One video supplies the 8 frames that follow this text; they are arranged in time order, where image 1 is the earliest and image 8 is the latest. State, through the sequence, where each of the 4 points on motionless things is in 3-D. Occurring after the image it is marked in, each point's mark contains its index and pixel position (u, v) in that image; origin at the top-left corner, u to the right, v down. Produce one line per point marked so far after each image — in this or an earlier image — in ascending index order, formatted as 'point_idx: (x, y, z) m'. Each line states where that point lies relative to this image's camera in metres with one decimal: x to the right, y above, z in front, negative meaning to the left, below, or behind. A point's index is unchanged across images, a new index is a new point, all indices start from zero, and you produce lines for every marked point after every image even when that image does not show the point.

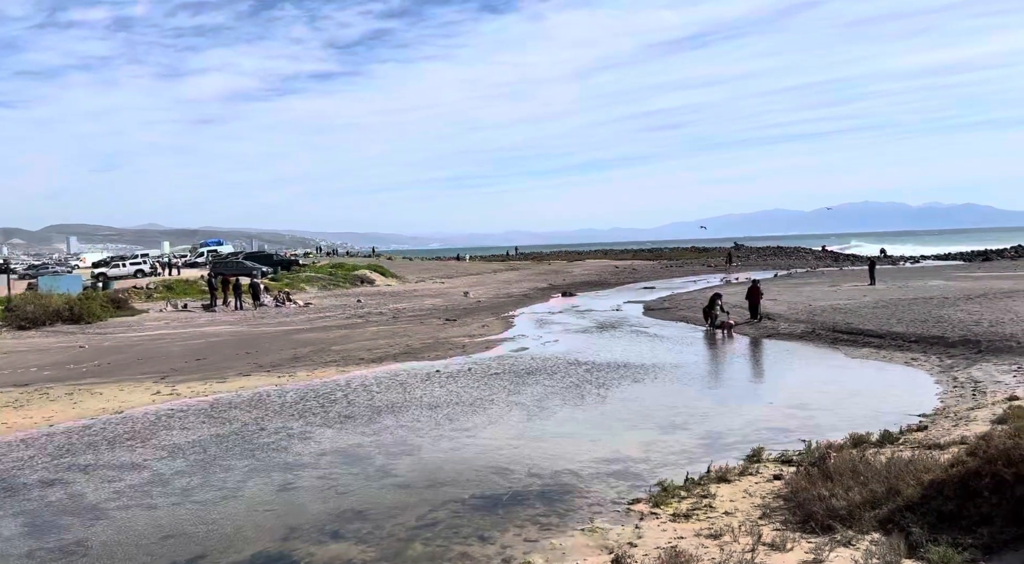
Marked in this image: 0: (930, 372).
0: (+8.0, -1.7, +16.7) m
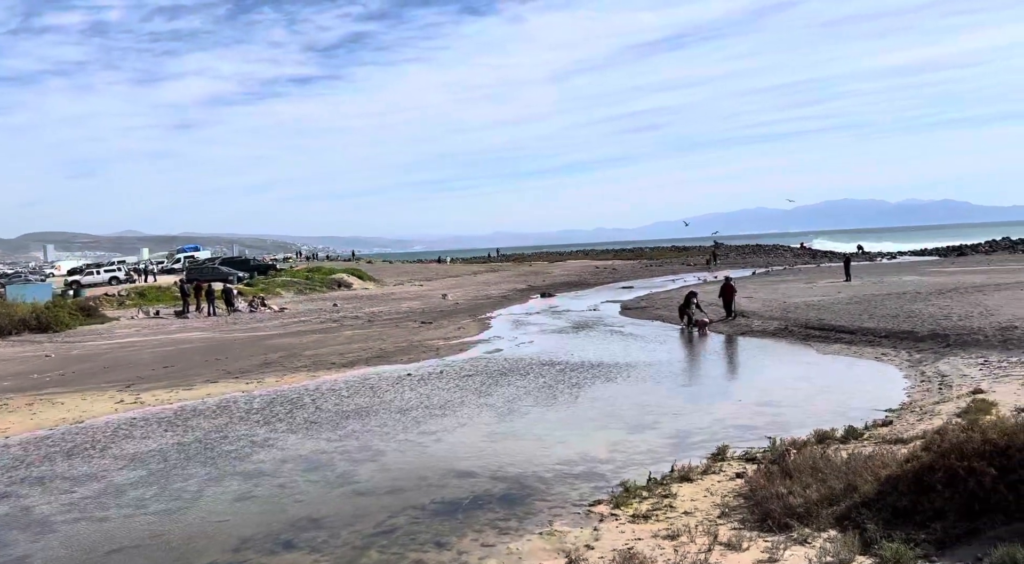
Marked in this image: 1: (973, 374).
0: (+7.5, -1.6, +16.8) m
1: (+7.6, -1.5, +14.3) m
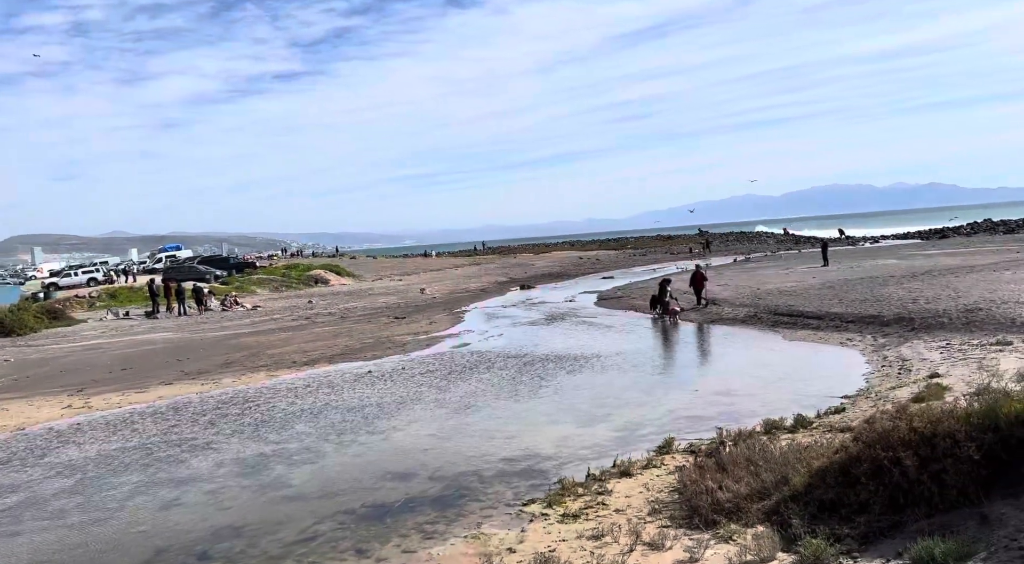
0: (+6.7, -1.3, +16.6) m
1: (+6.9, -1.2, +14.1) m
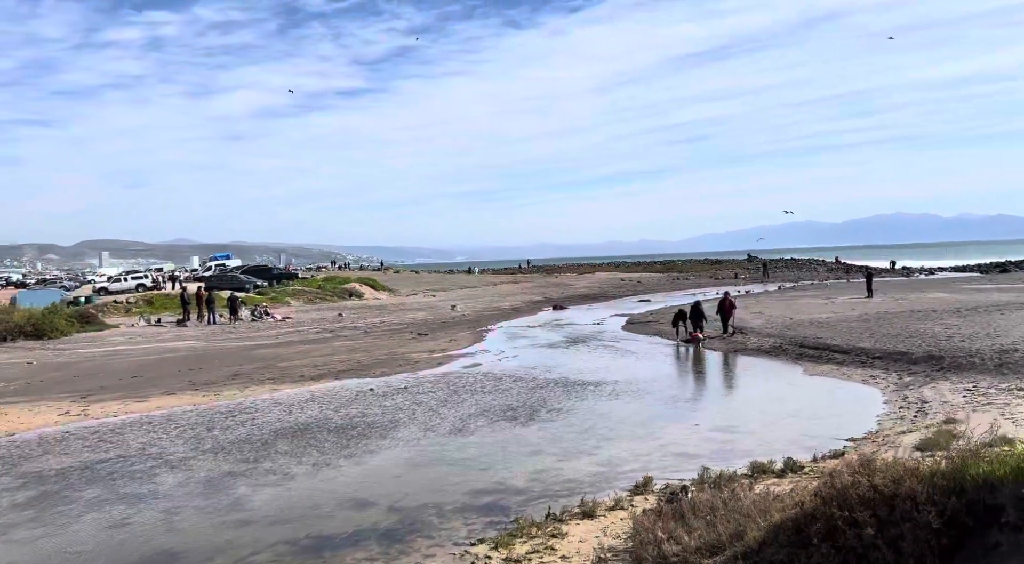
0: (+6.8, -2.0, +15.8) m
1: (+6.8, -1.8, +13.3) m
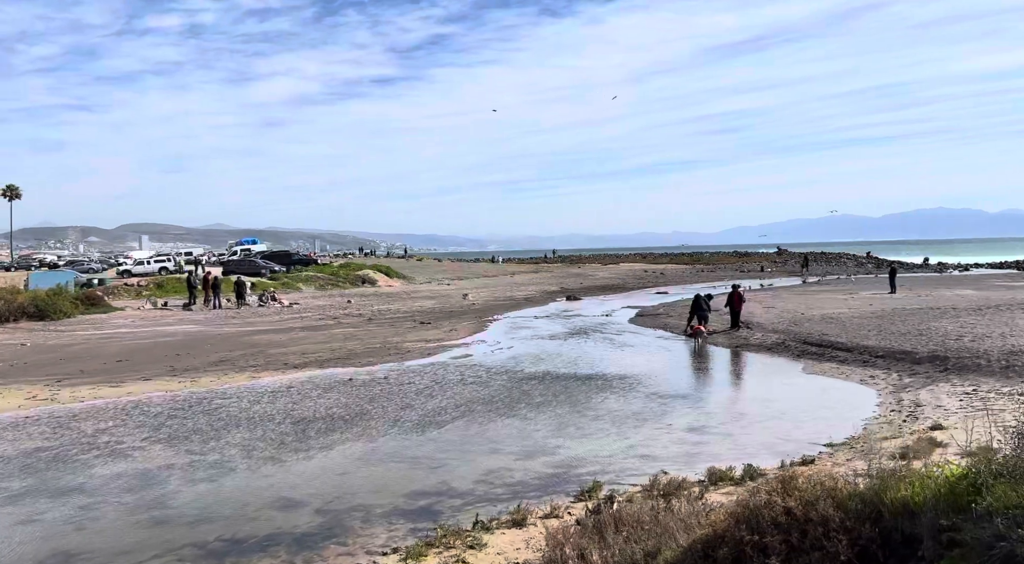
0: (+6.4, -1.9, +15.0) m
1: (+6.3, -1.8, +12.5) m
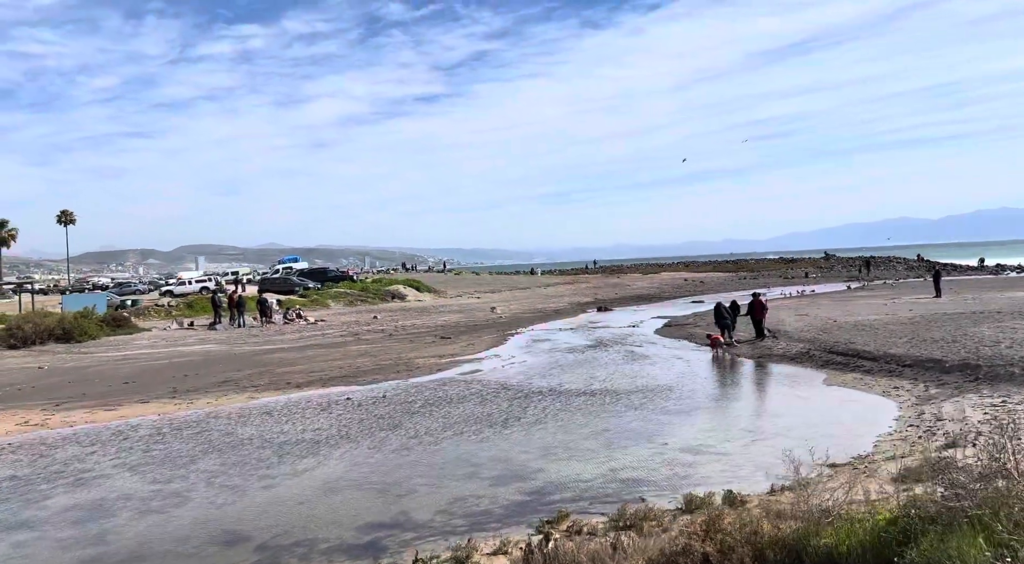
0: (+6.3, -2.0, +14.0) m
1: (+6.1, -1.8, +11.6) m
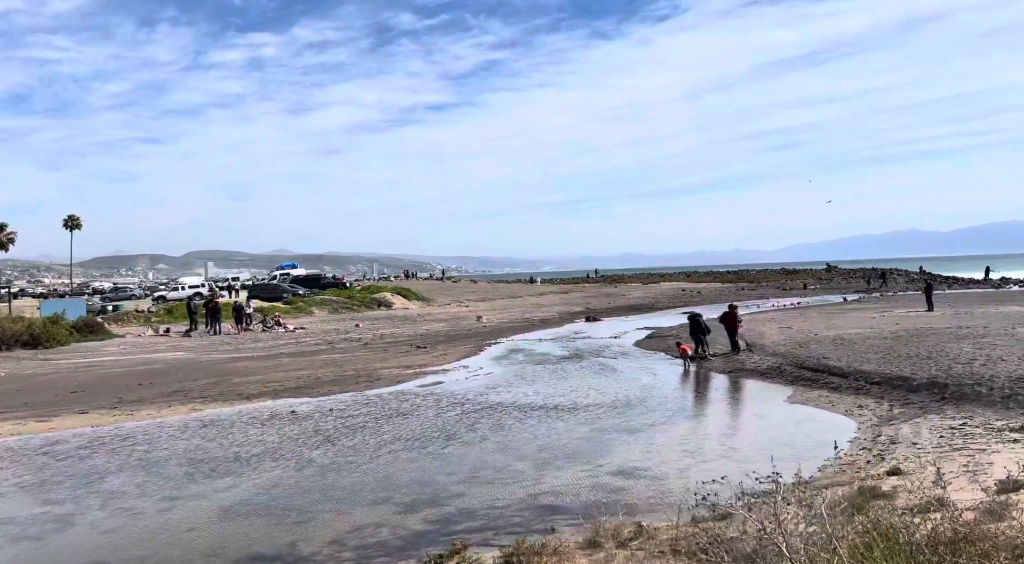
0: (+5.4, -2.2, +13.4) m
1: (+5.3, -2.0, +11.0) m
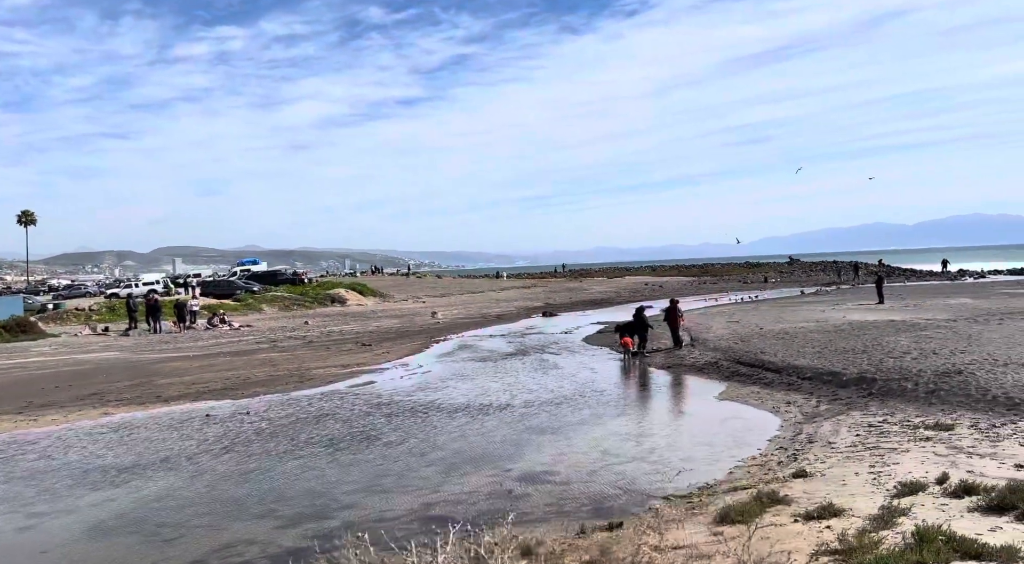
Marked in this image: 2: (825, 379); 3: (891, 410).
0: (+4.2, -2.1, +13.2) m
1: (+4.1, -2.0, +10.7) m
2: (+5.8, -1.8, +16.1) m
3: (+5.7, -1.8, +12.8) m
